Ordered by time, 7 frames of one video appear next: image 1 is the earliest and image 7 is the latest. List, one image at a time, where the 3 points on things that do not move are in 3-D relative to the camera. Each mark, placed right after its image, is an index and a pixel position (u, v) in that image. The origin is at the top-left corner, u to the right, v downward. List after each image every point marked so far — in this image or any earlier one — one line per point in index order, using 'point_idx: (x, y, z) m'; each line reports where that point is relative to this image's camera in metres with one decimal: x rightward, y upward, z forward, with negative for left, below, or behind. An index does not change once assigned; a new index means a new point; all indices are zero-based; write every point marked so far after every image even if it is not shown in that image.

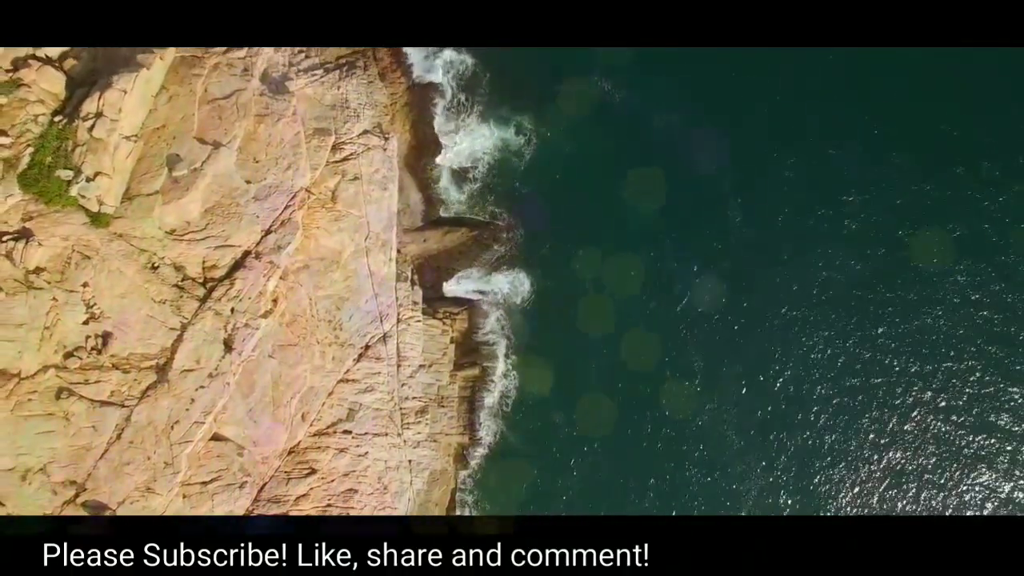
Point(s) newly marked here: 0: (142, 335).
0: (-10.1, -1.3, +19.1) m
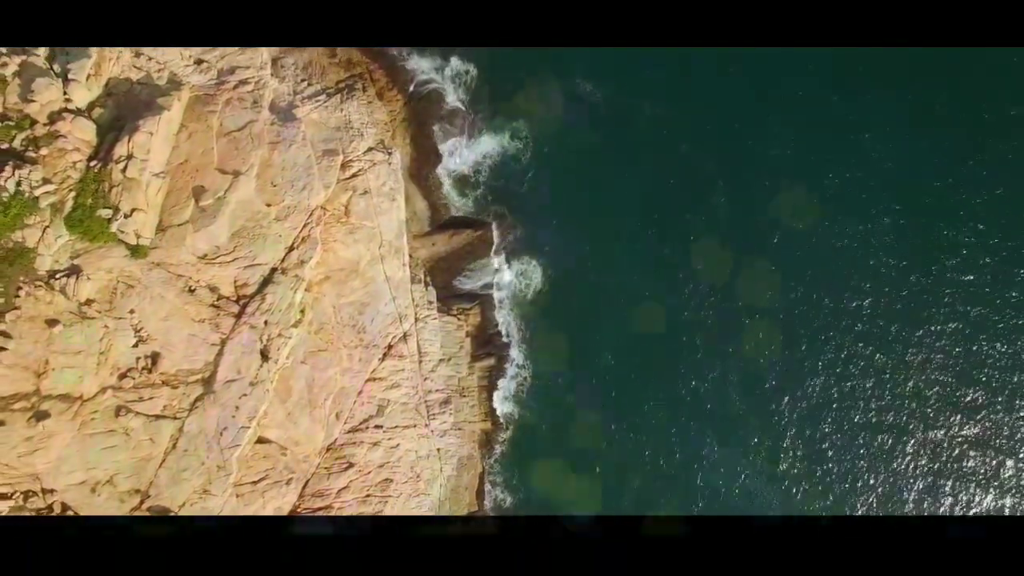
0: (-9.8, -2.0, +21.0) m
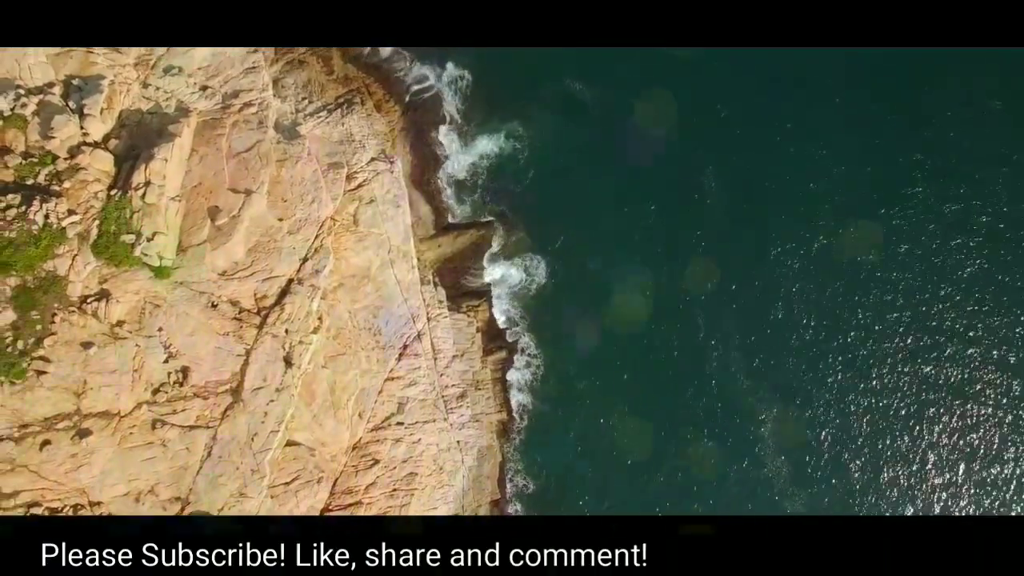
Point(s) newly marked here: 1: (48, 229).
0: (-9.4, -2.5, +22.1) m
1: (-13.3, +1.7, +19.8) m
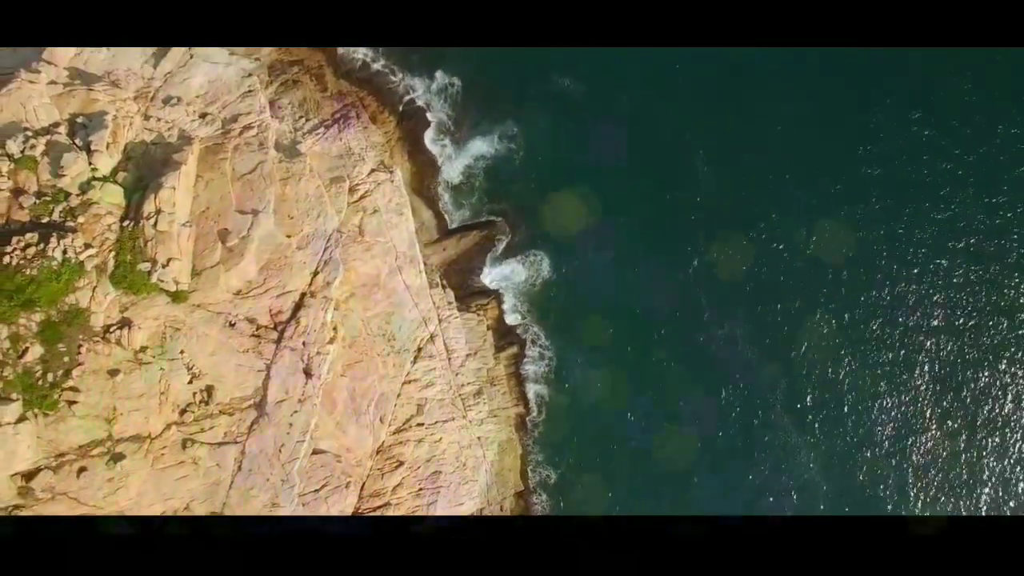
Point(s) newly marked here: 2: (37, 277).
0: (-9.0, -3.1, +22.8) m
1: (-13.2, +0.7, +20.5) m
2: (-13.7, +0.3, +20.0) m
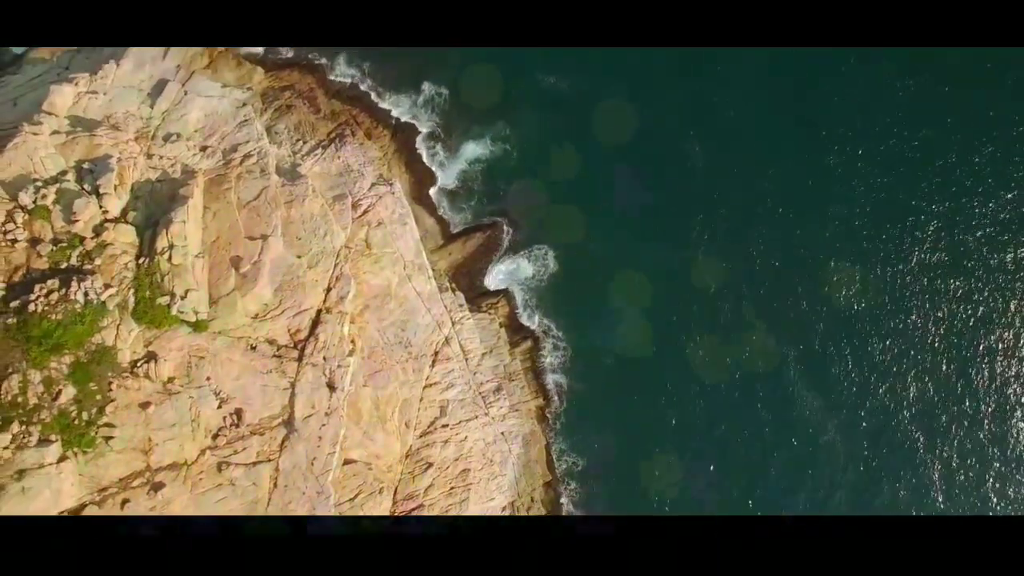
0: (-8.4, -3.9, +23.5) m
1: (-12.9, -0.5, +21.3) m
2: (-13.5, -1.0, +20.8) m
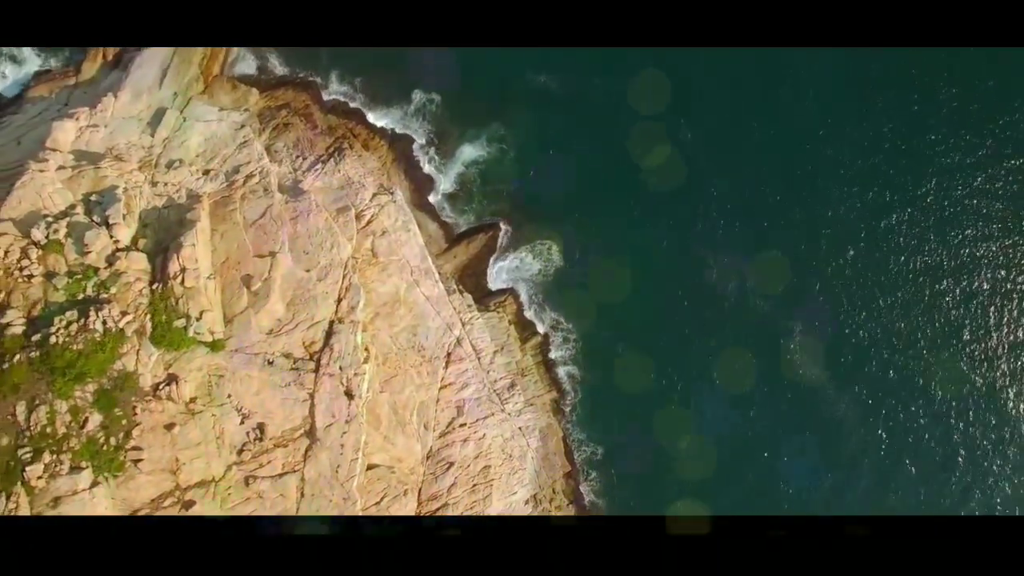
0: (-7.8, -4.4, +24.0) m
1: (-12.6, -1.4, +21.8) m
2: (-13.2, -1.9, +21.3) m
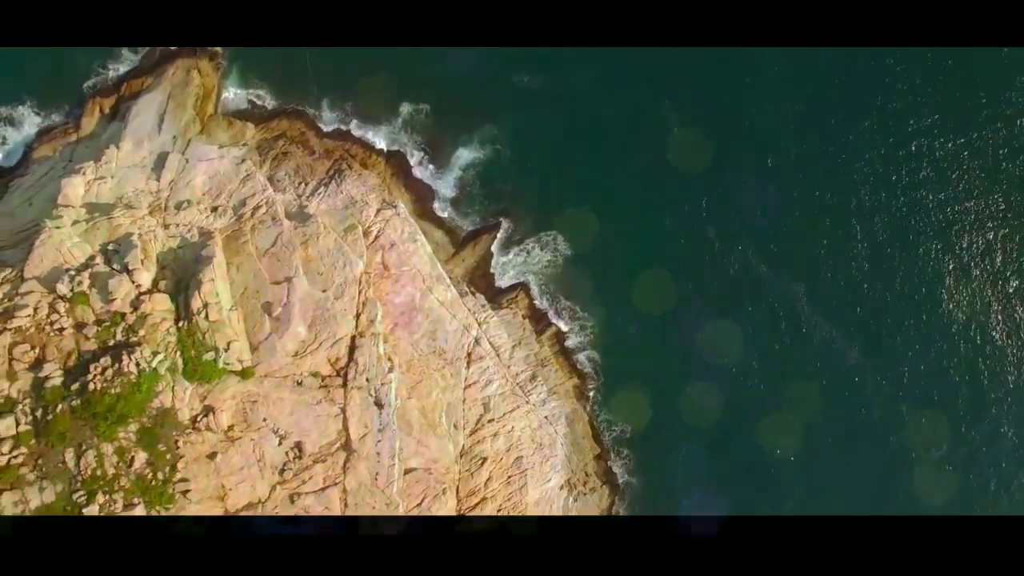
0: (-6.9, -5.1, +24.9) m
1: (-12.0, -2.8, +22.8) m
2: (-12.5, -3.3, +22.3) m
